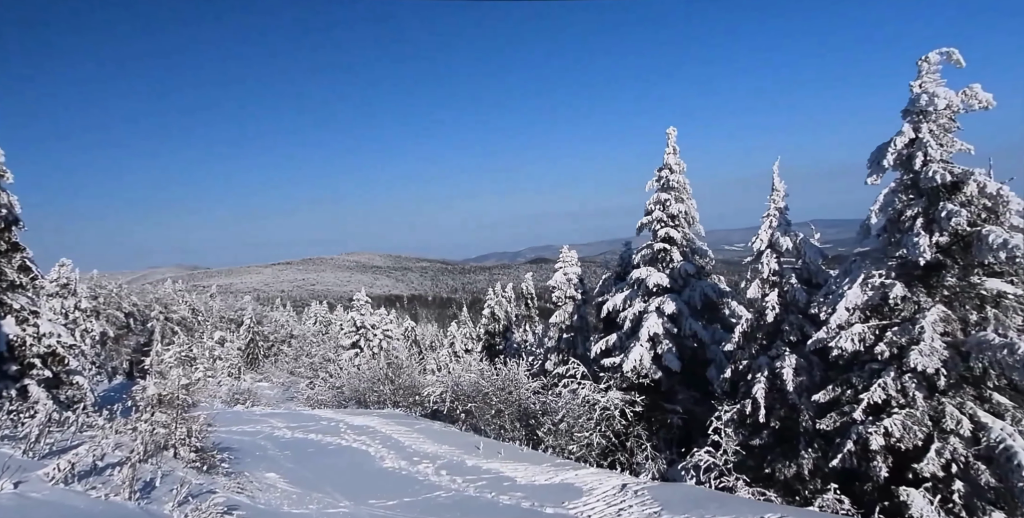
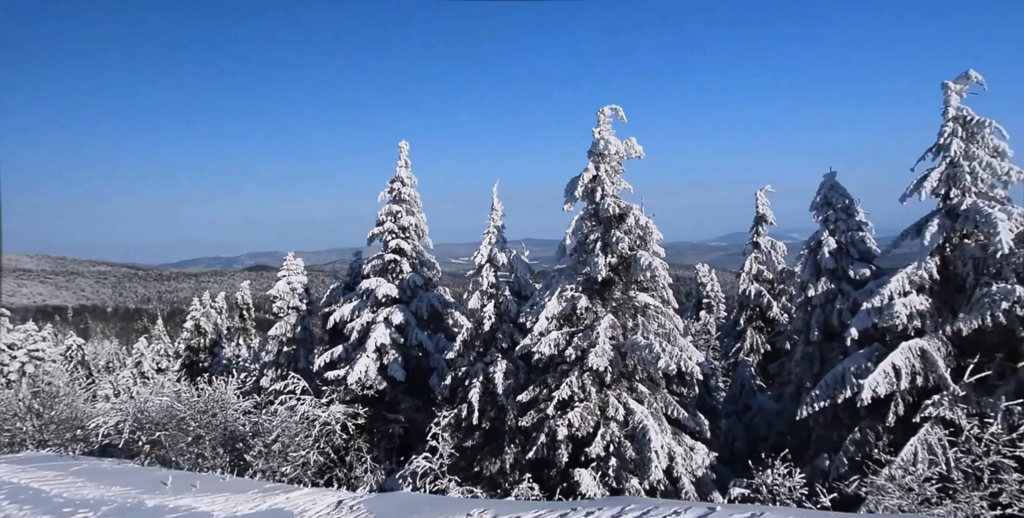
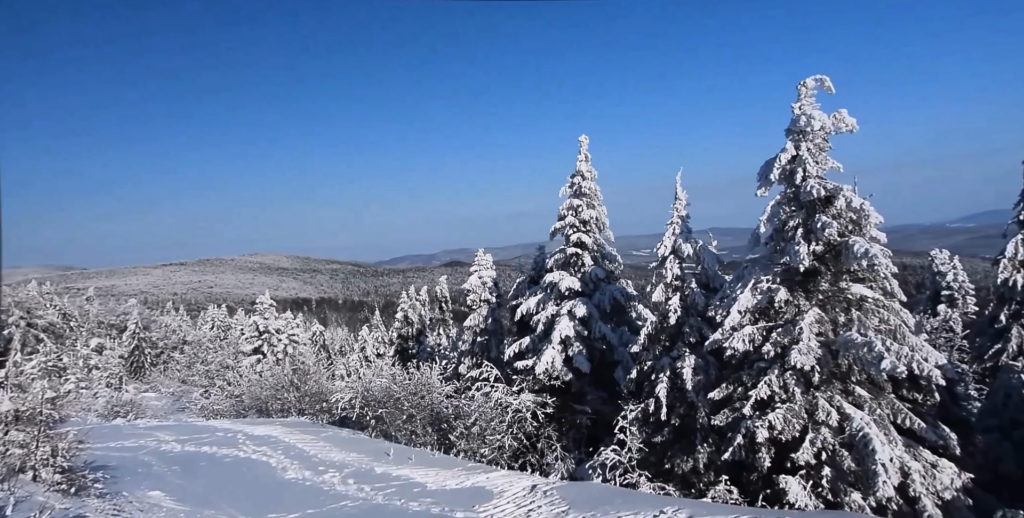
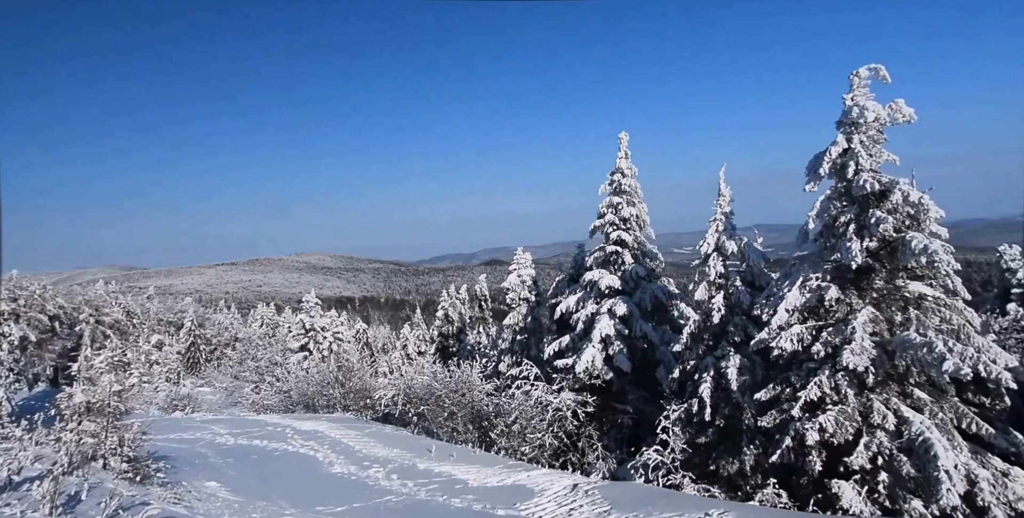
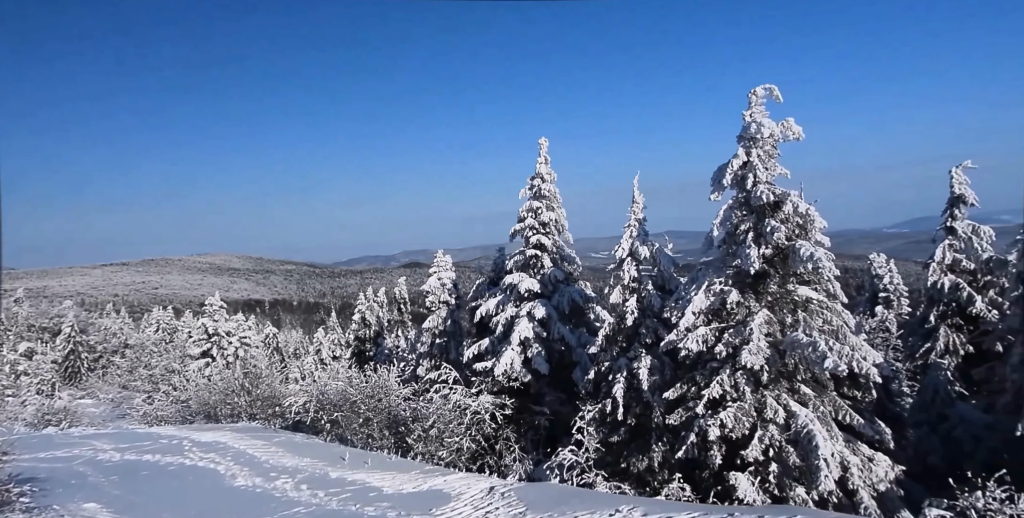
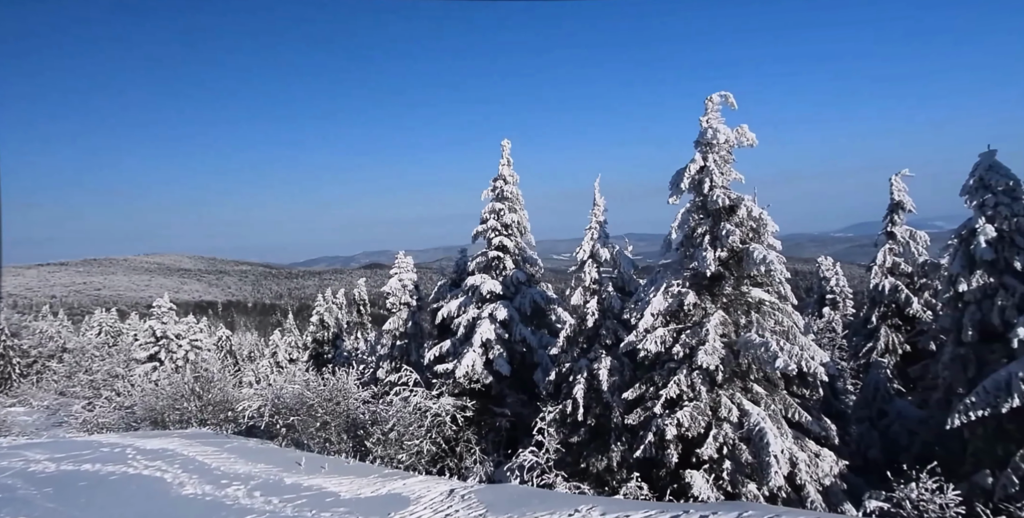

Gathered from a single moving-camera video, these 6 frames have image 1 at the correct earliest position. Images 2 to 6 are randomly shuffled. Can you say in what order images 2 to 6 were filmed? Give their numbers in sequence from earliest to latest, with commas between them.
4, 3, 5, 6, 2
